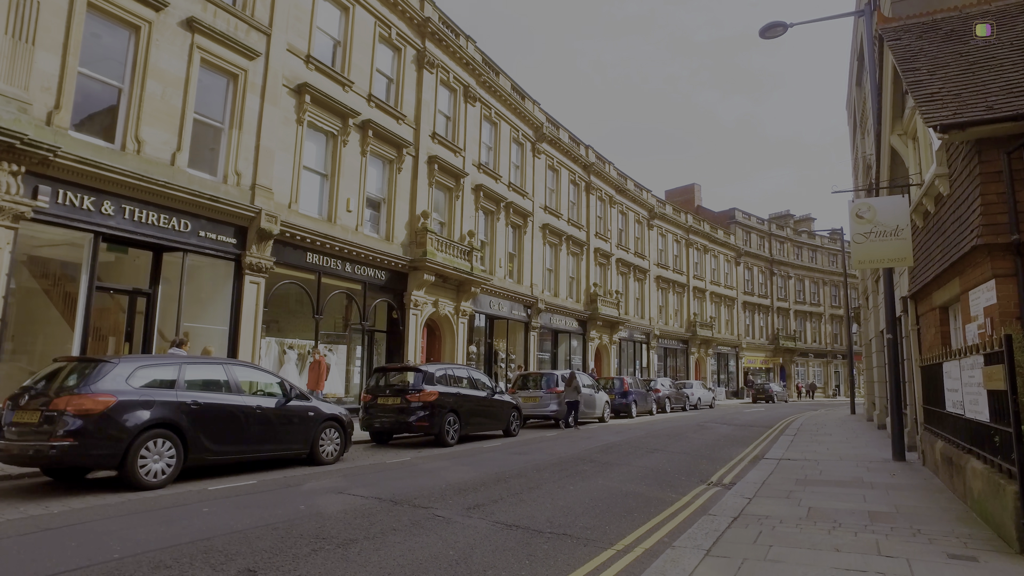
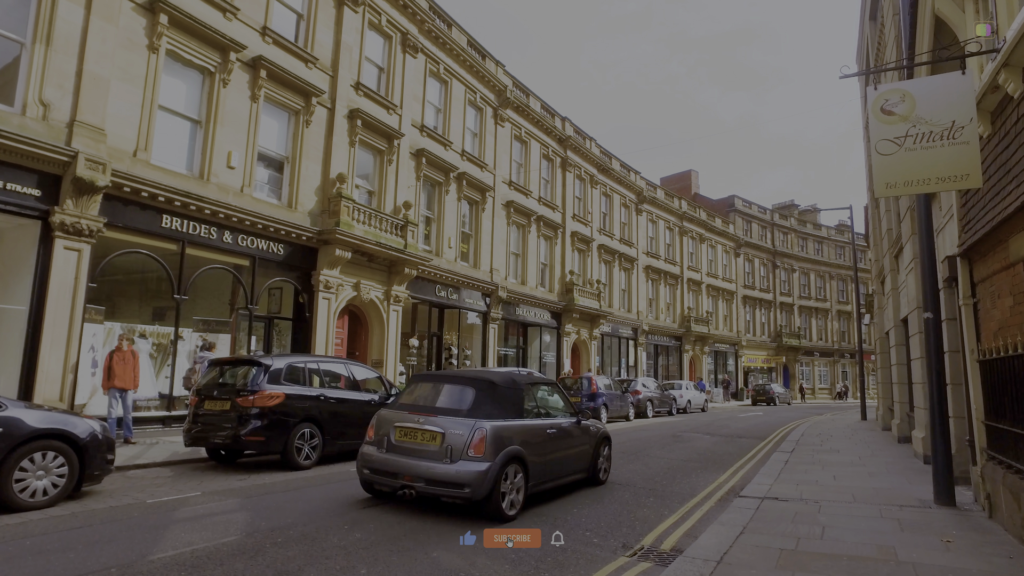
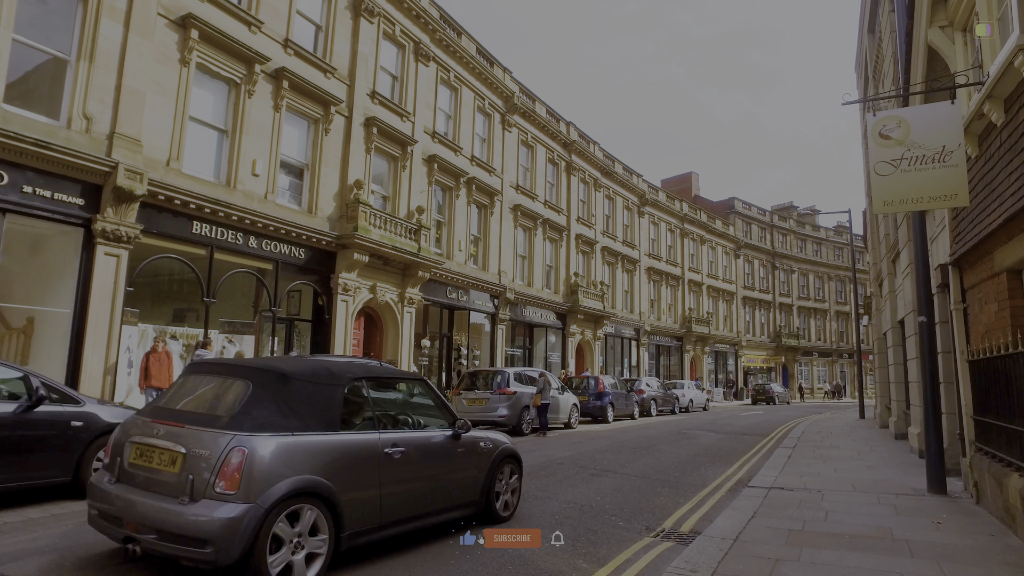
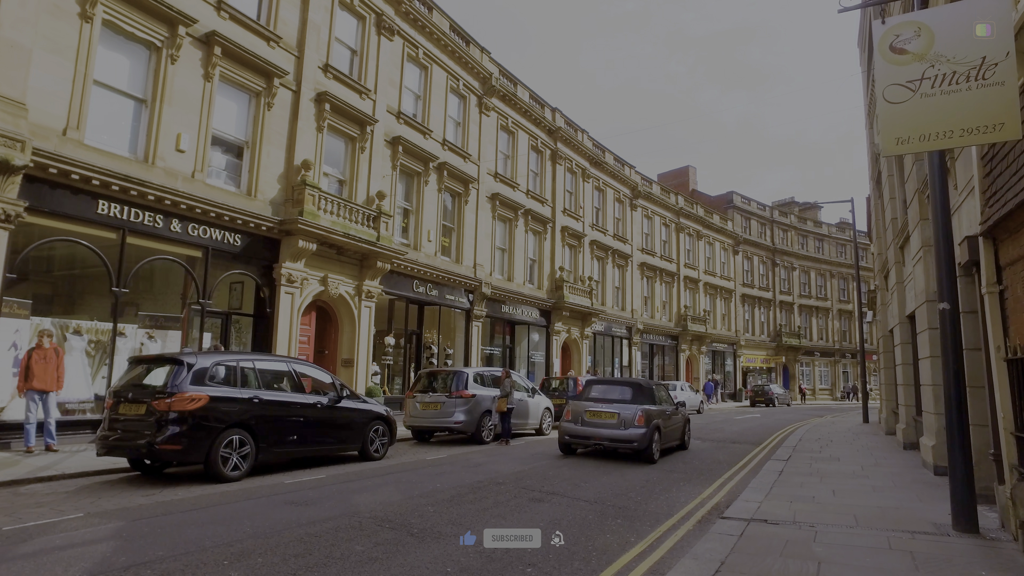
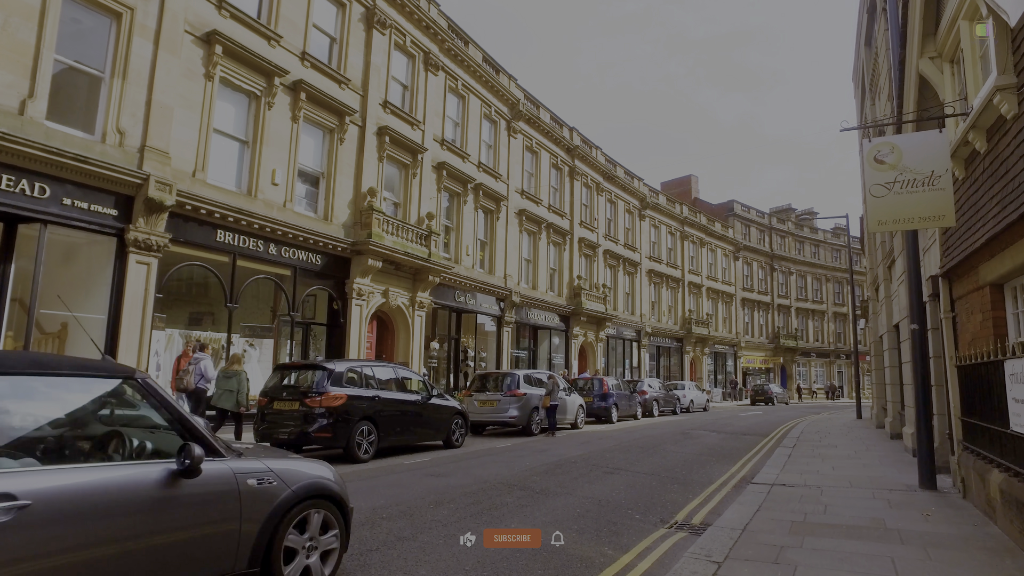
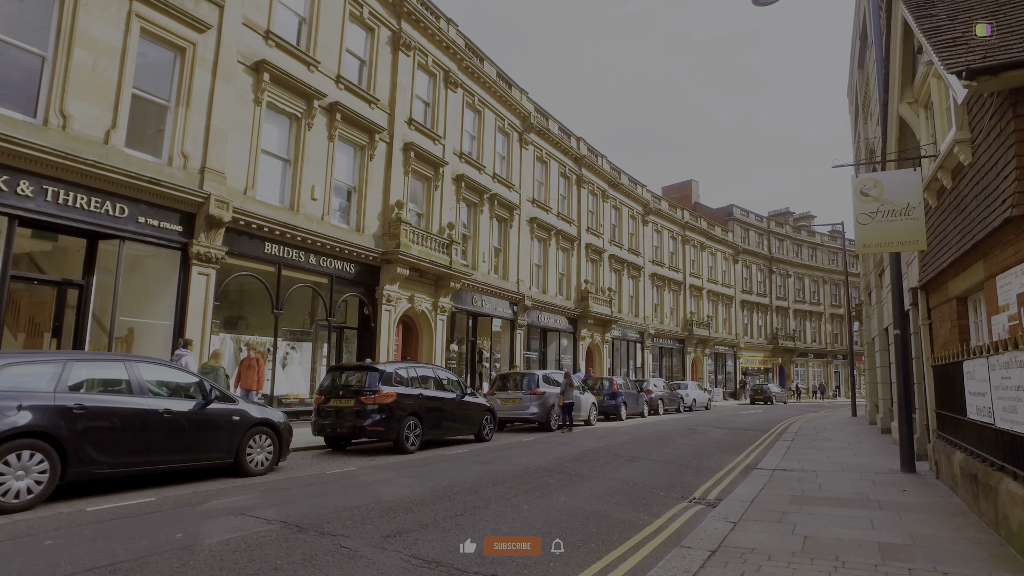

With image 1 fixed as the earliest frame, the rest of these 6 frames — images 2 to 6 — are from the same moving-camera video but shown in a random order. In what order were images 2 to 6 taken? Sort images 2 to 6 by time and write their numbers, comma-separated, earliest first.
6, 5, 3, 2, 4
